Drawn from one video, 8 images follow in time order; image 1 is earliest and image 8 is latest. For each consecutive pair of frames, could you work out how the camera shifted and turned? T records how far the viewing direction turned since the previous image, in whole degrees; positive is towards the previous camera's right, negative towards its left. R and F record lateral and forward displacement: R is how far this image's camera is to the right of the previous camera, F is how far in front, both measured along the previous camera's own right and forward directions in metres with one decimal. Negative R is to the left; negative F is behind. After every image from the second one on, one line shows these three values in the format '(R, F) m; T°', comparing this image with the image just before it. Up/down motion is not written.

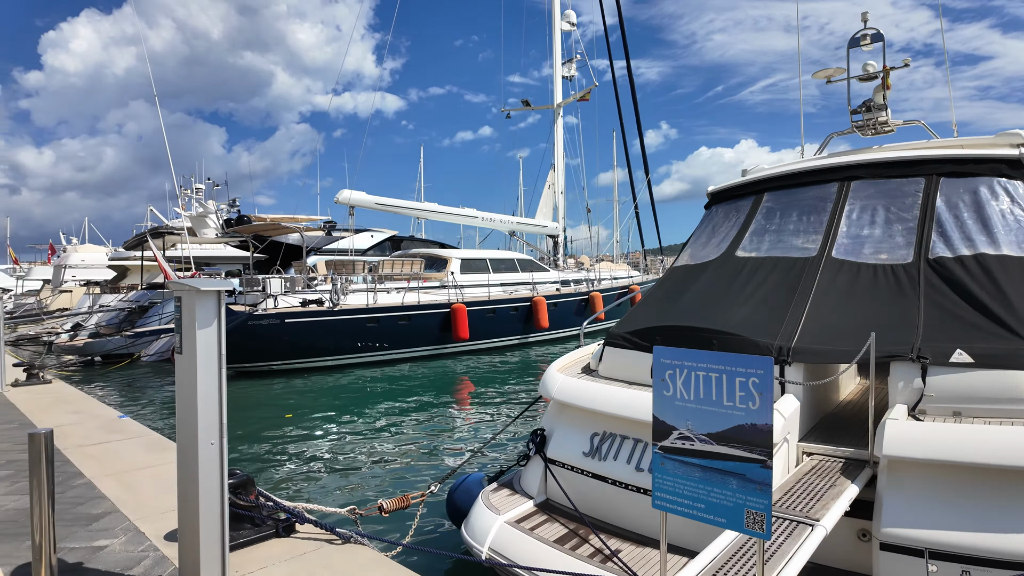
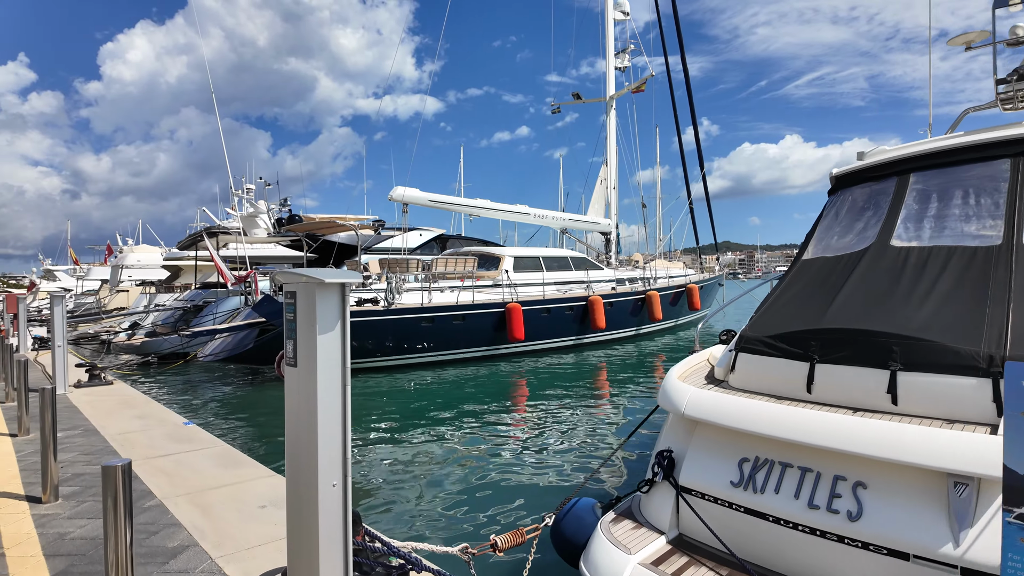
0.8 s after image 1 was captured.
(-0.4, +0.4) m; -4°
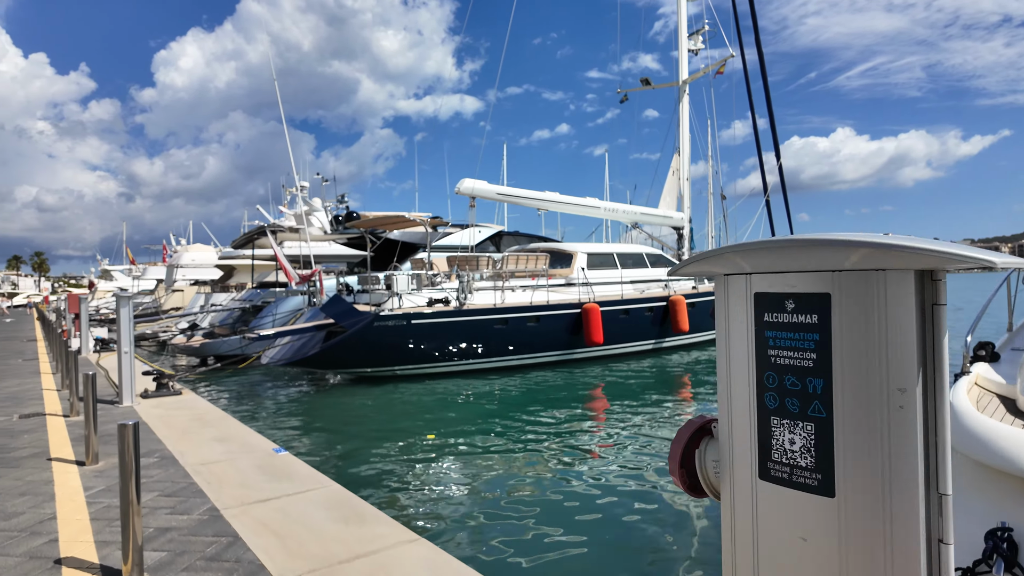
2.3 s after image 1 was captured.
(-0.7, +0.8) m; -4°
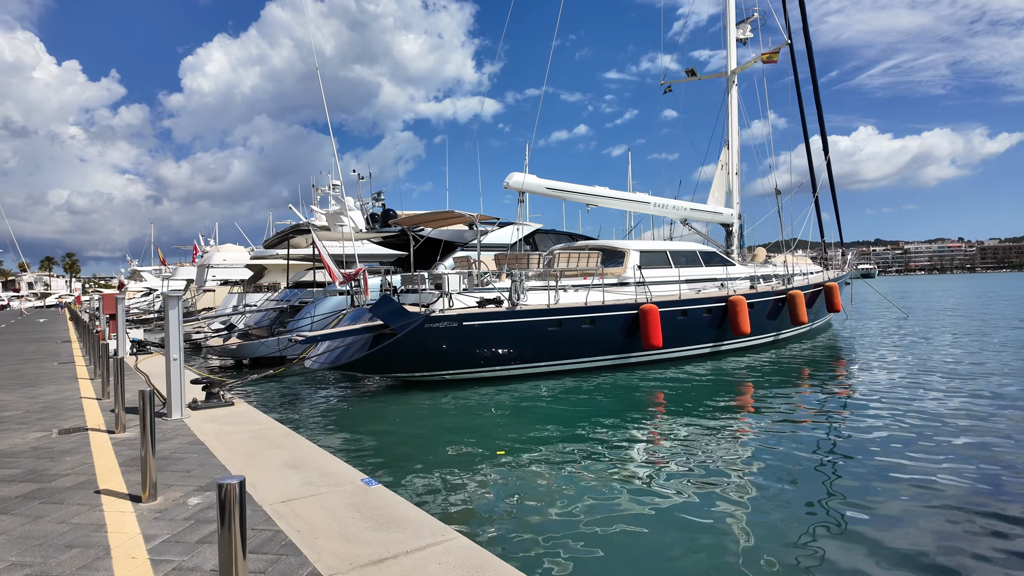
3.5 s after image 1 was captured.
(-0.6, +0.6) m; -2°
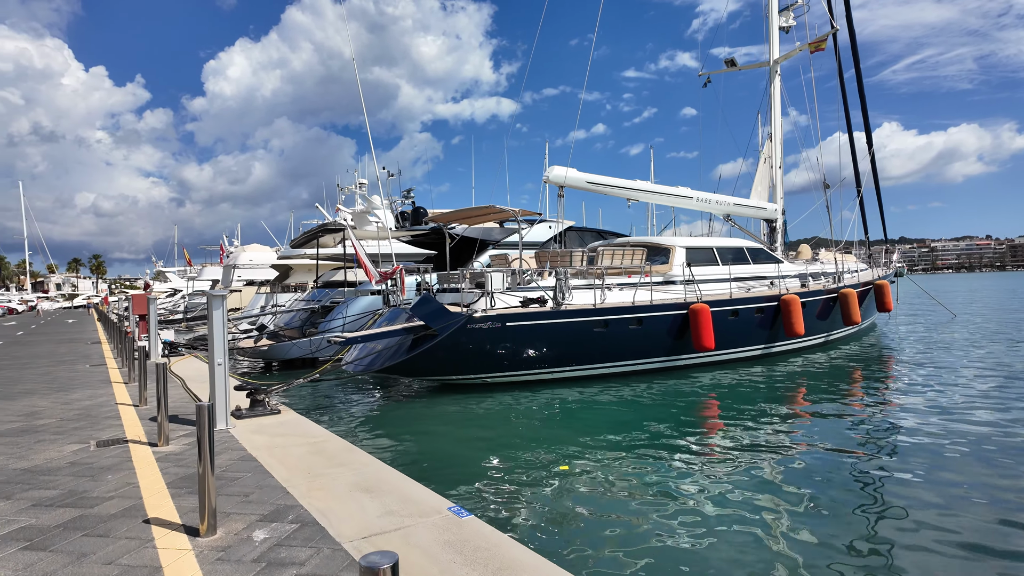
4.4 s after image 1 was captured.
(-0.4, +0.4) m; -2°
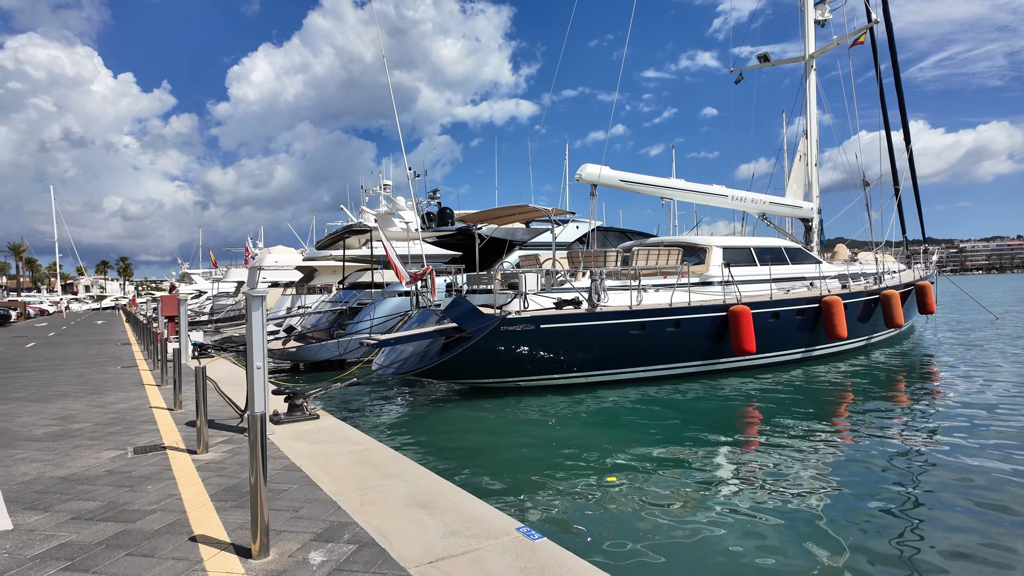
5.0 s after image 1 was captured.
(-0.2, +0.2) m; -2°
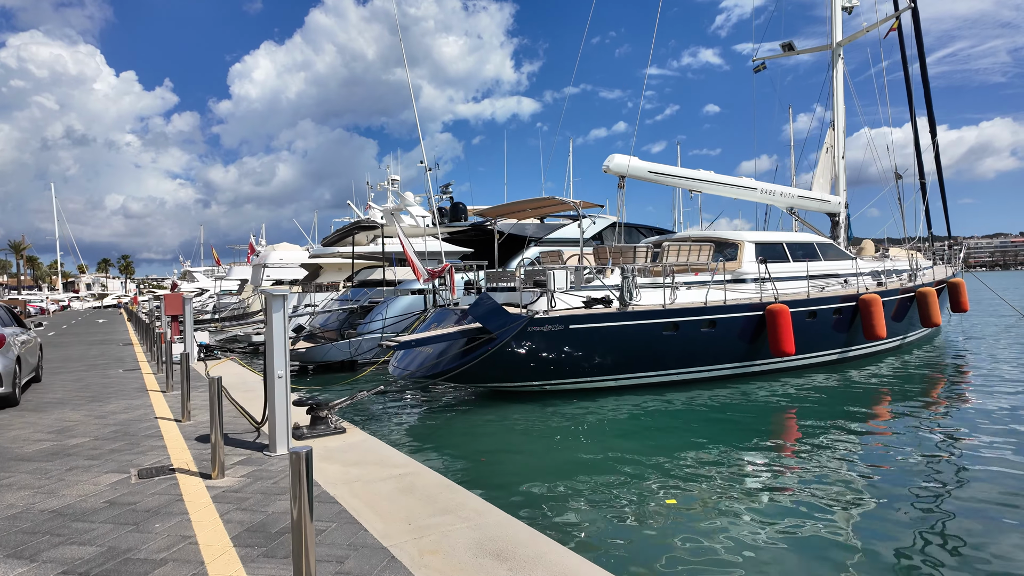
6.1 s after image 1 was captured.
(-0.3, +0.5) m; 0°
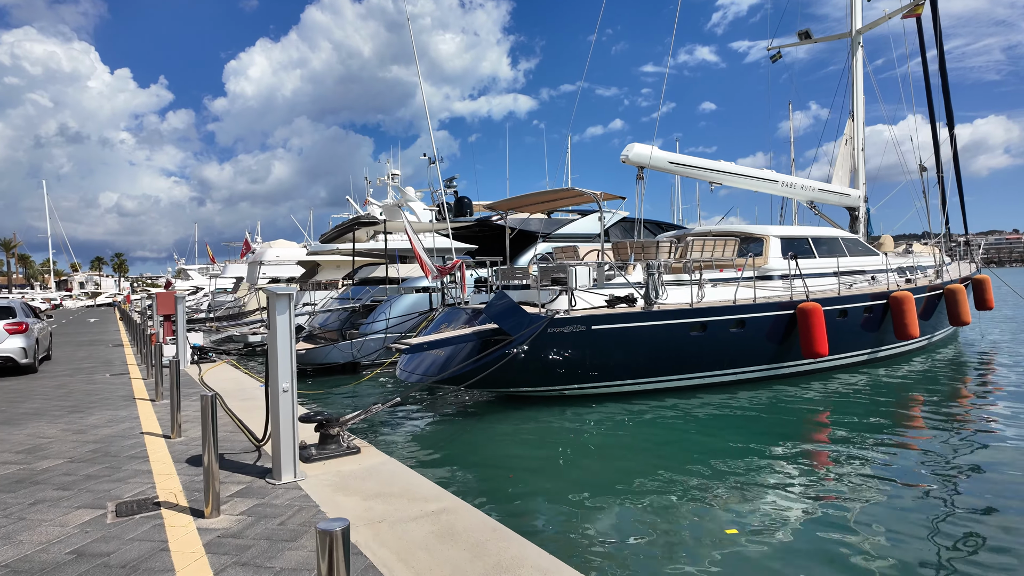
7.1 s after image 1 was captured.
(-0.3, +0.5) m; 0°
